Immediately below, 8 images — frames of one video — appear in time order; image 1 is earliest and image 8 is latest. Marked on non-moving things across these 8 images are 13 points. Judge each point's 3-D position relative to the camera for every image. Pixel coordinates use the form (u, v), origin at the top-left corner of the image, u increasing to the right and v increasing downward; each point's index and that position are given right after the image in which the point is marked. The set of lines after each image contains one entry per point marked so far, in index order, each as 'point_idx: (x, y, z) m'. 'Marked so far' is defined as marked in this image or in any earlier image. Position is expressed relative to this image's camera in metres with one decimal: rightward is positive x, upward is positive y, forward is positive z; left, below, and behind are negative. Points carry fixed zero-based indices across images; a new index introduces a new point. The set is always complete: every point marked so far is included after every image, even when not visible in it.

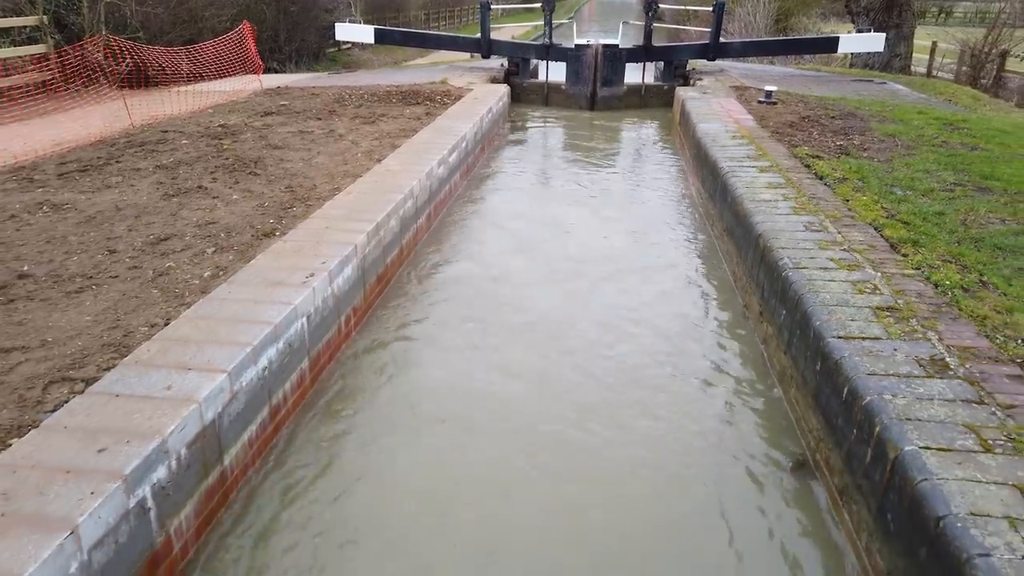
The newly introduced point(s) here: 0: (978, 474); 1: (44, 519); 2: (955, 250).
0: (+1.2, -0.5, +2.0) m
1: (-1.1, -0.6, +1.9) m
2: (+2.1, +0.2, +3.7) m
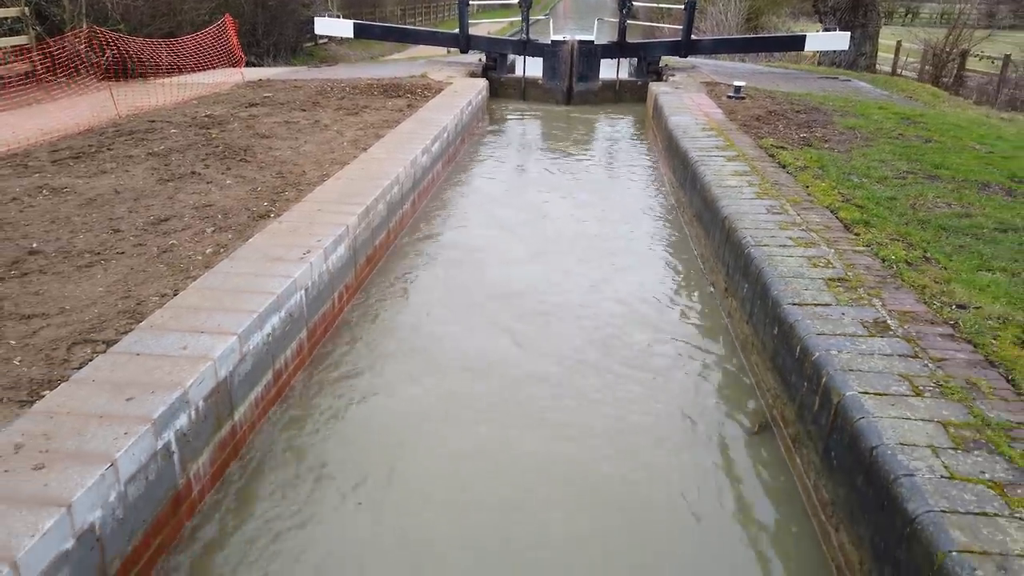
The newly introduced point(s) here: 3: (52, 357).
0: (+1.2, -0.4, +2.3) m
1: (-1.1, -0.4, +2.1) m
2: (+2.0, +0.3, +4.0) m
3: (-1.6, -0.2, +2.6) m
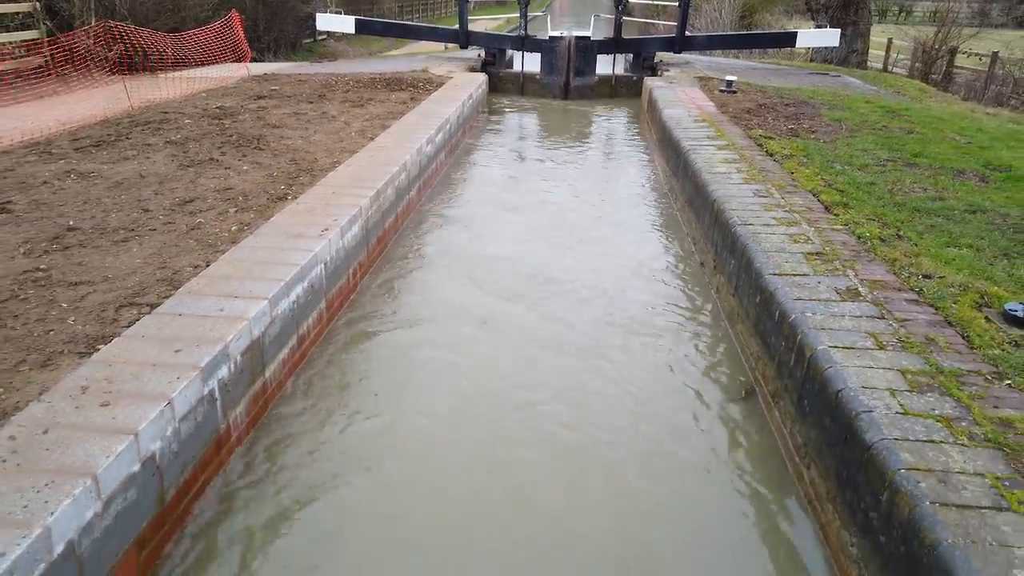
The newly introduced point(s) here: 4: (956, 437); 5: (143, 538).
0: (+1.2, -0.2, +2.6) m
1: (-1.1, -0.3, +2.4) m
2: (+2.0, +0.4, +4.3) m
3: (-1.5, -0.1, +2.9) m
4: (+1.3, -0.4, +2.2) m
5: (-1.1, -0.7, +2.2) m
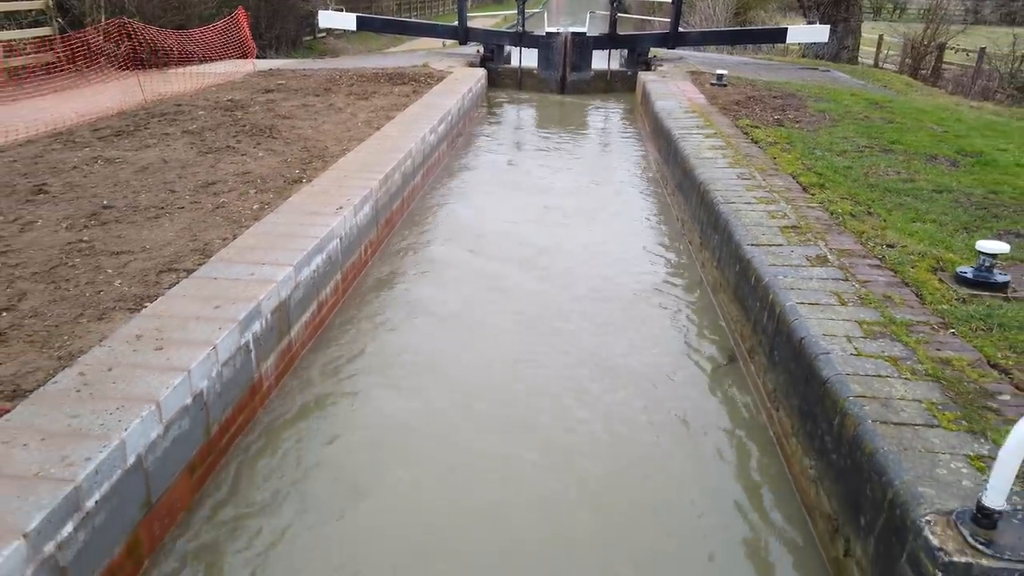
0: (+1.2, -0.1, +2.9) m
1: (-1.1, -0.2, +2.7) m
2: (+2.0, +0.6, +4.6) m
3: (-1.5, 0.0, +3.2) m
4: (+1.3, -0.3, +2.5) m
5: (-1.1, -0.6, +2.6) m
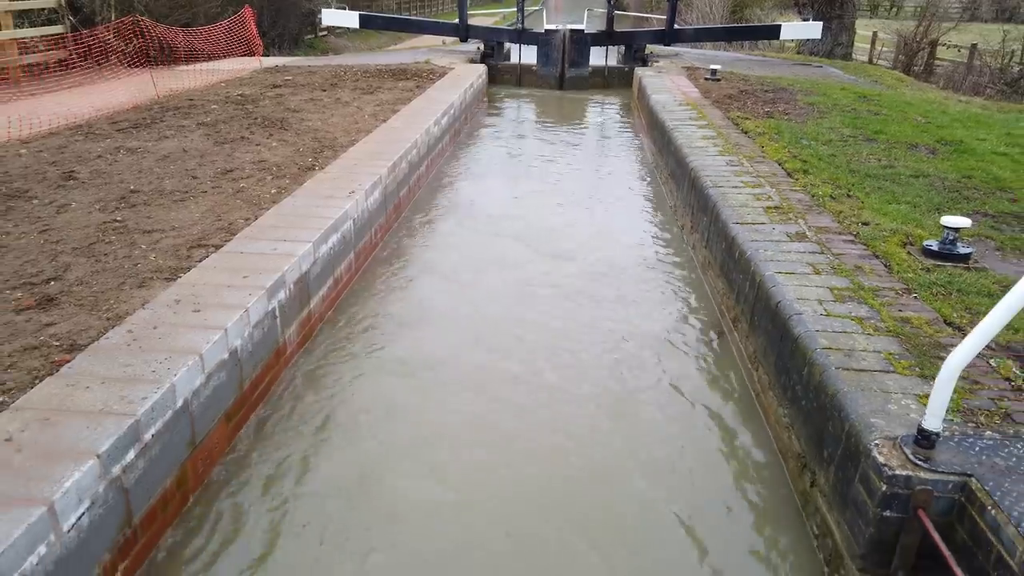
0: (+1.2, 0.0, +3.2) m
1: (-1.1, -0.1, +3.0) m
2: (+2.1, +0.7, +4.9) m
3: (-1.5, +0.2, +3.5) m
4: (+1.3, -0.1, +2.8) m
5: (-1.0, -0.5, +2.8) m
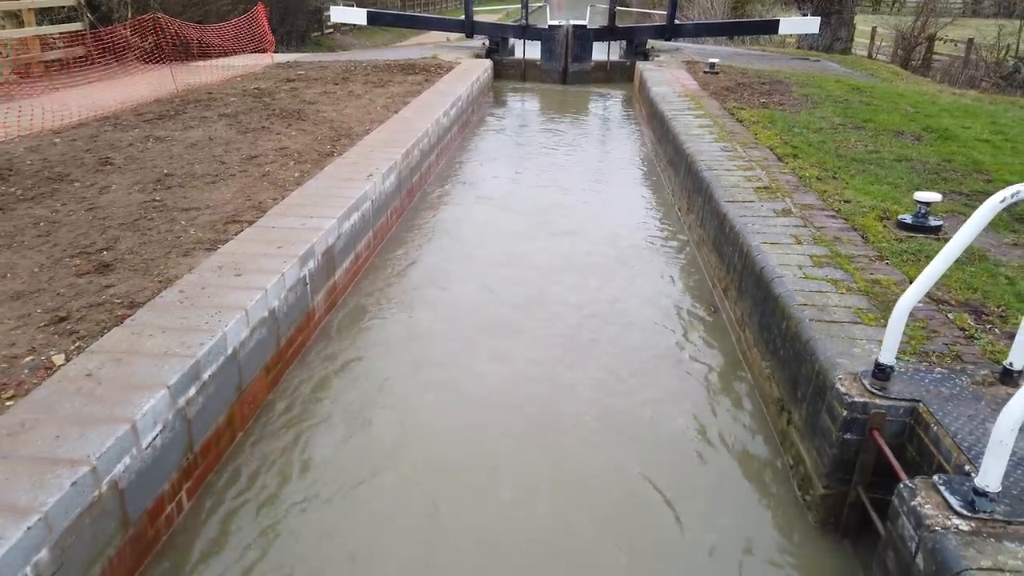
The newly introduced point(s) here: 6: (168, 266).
0: (+1.3, +0.2, +3.5) m
1: (-1.1, +0.1, +3.3) m
2: (+2.1, +0.9, +5.2) m
3: (-1.5, +0.3, +3.8) m
4: (+1.3, 0.0, +3.1) m
5: (-1.0, -0.3, +3.2) m
6: (-1.5, +0.1, +3.3) m
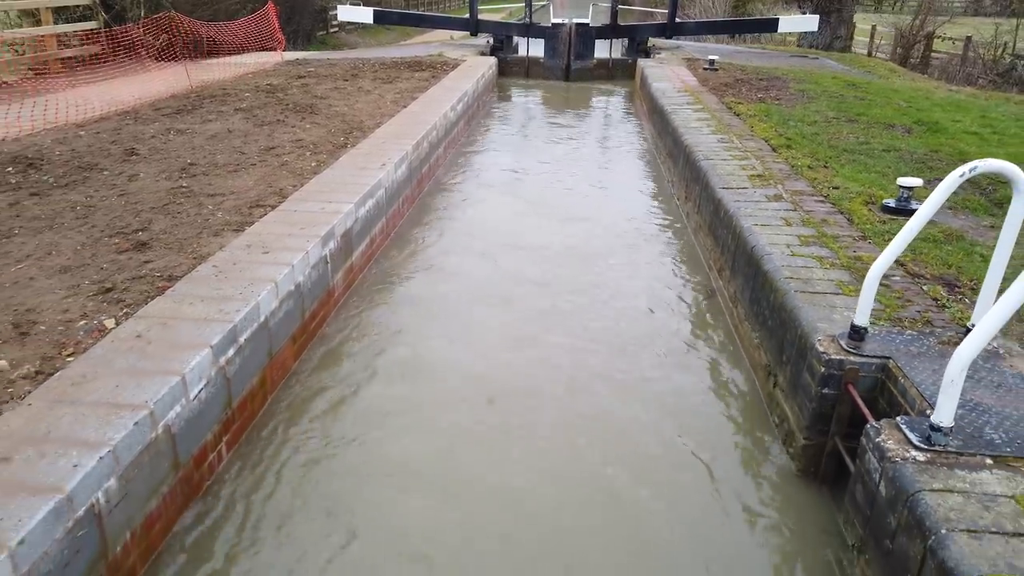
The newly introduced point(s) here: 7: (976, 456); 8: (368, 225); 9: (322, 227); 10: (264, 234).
0: (+1.3, +0.3, +3.8) m
1: (-1.0, +0.2, +3.6) m
2: (+2.1, +1.0, +5.5) m
3: (-1.4, +0.4, +4.1) m
4: (+1.4, +0.1, +3.4) m
5: (-1.0, -0.2, +3.4) m
6: (-1.4, +0.2, +3.6) m
7: (+1.2, -0.4, +2.0) m
8: (-0.8, +0.4, +4.5) m
9: (-0.9, +0.3, +3.8) m
10: (-1.2, +0.3, +3.7) m
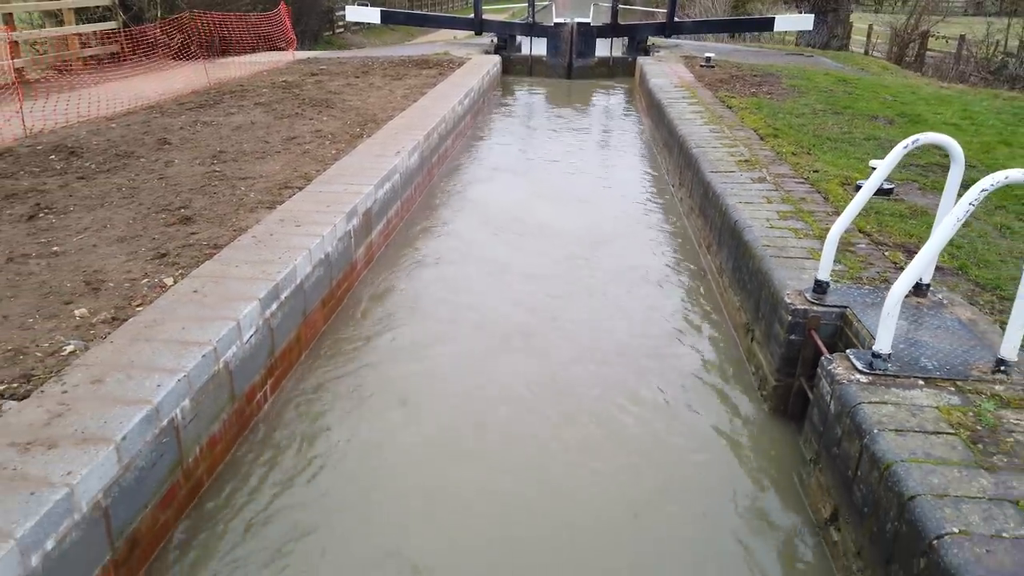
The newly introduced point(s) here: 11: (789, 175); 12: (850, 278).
0: (+1.3, +0.4, +4.2) m
1: (-1.0, +0.3, +4.0) m
2: (+2.2, +1.1, +5.9) m
3: (-1.4, +0.6, +4.5) m
4: (+1.4, +0.3, +3.8) m
5: (-0.9, -0.1, +3.8) m
6: (-1.4, +0.4, +4.0) m
7: (+1.2, -0.3, +2.4) m
8: (-0.8, +0.5, +4.9) m
9: (-0.9, +0.5, +4.2) m
10: (-1.2, +0.4, +4.1) m
11: (+1.7, +0.7, +4.9) m
12: (+1.4, 0.0, +3.2) m
